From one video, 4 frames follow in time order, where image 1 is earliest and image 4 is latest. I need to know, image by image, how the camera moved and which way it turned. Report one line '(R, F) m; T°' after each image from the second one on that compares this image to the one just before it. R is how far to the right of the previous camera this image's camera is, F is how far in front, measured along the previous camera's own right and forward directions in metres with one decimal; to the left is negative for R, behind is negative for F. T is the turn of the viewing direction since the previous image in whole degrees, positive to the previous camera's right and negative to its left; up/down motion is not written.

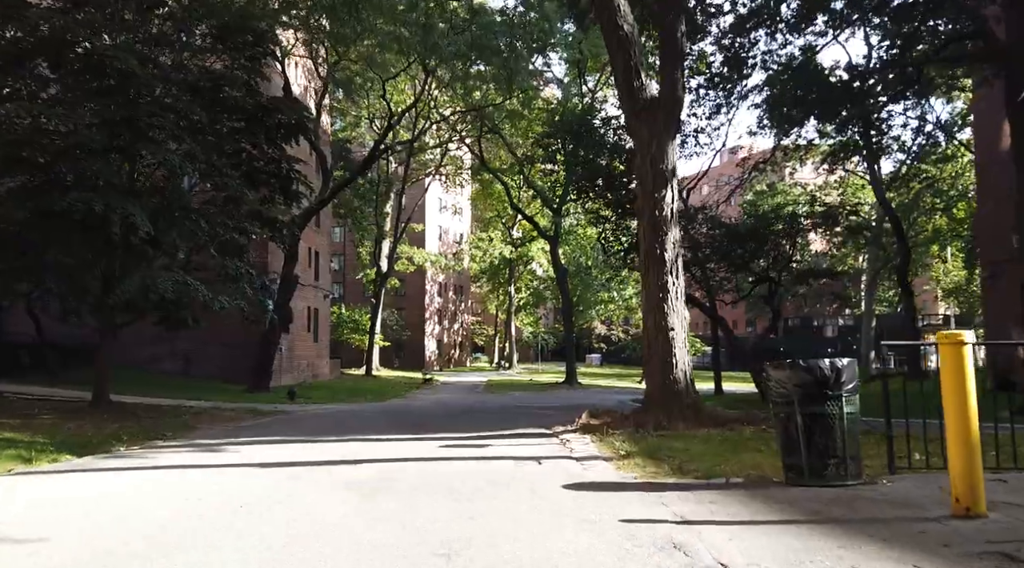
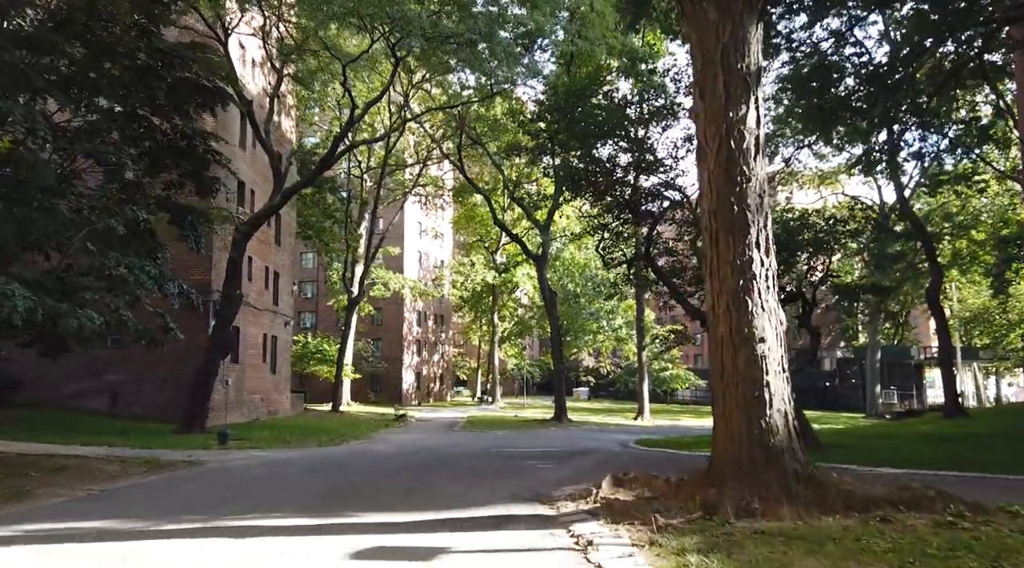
(+0.1, +4.2) m; +1°
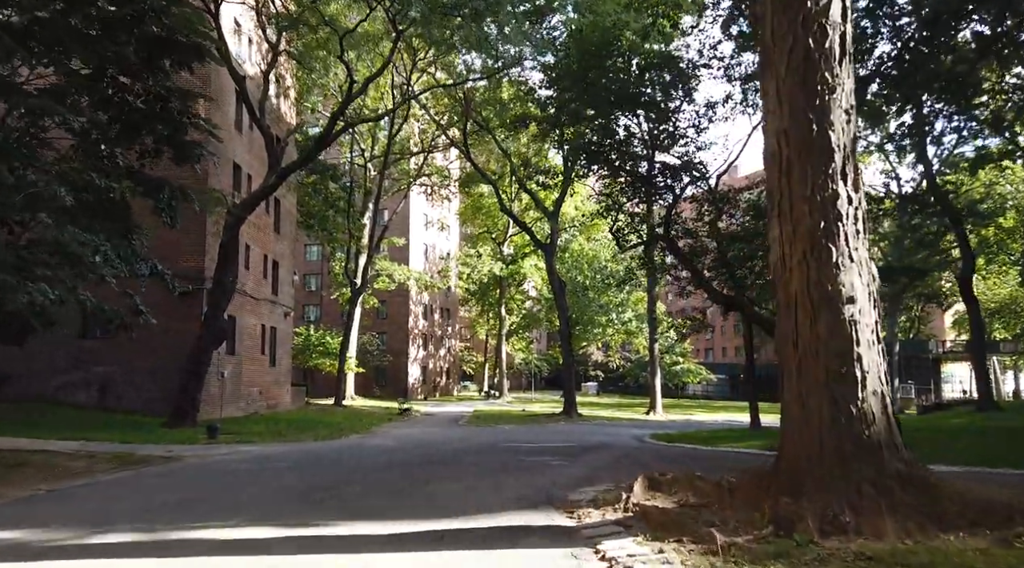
(0.0, +1.4) m; 0°
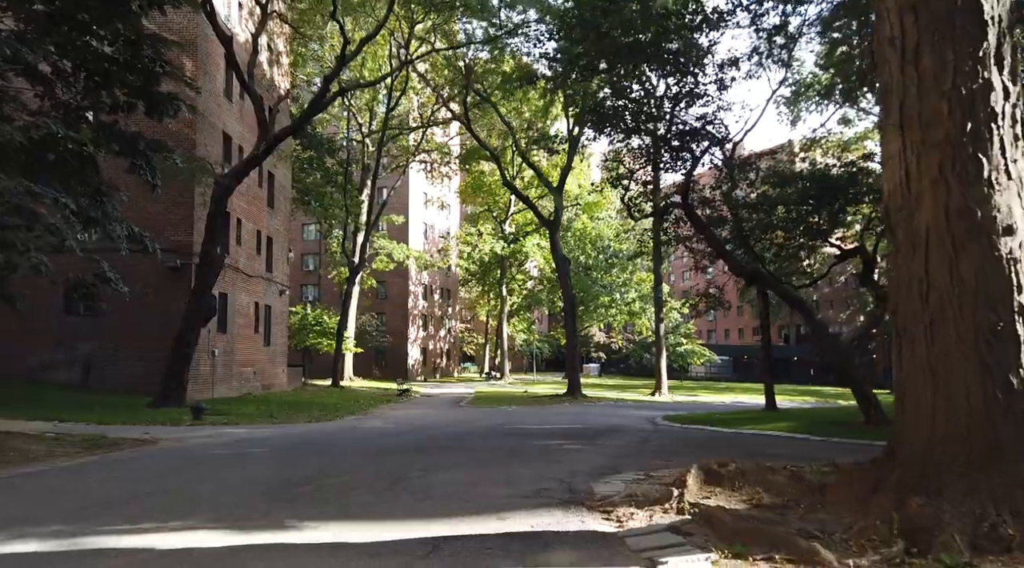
(-0.1, +1.2) m; 0°
